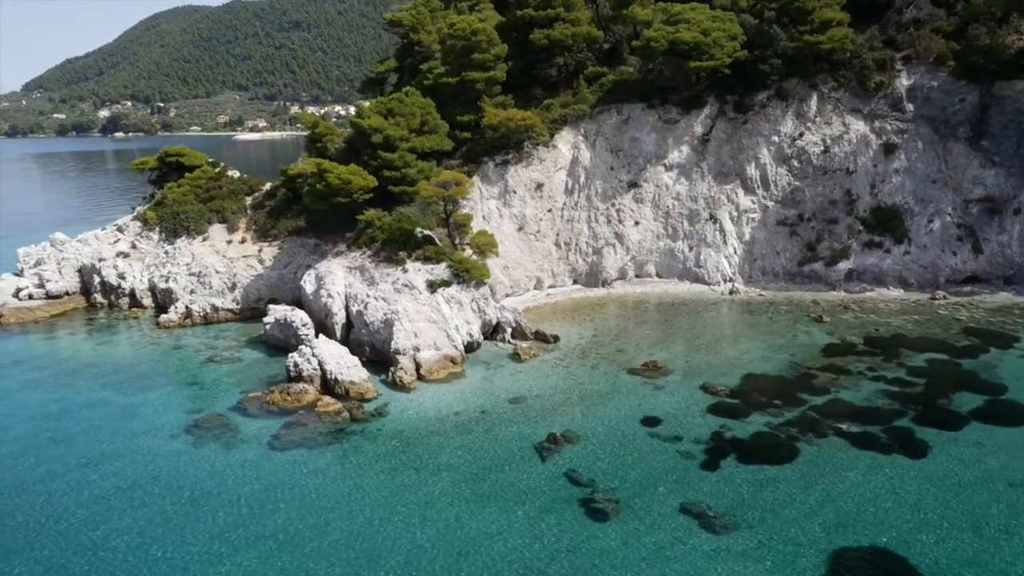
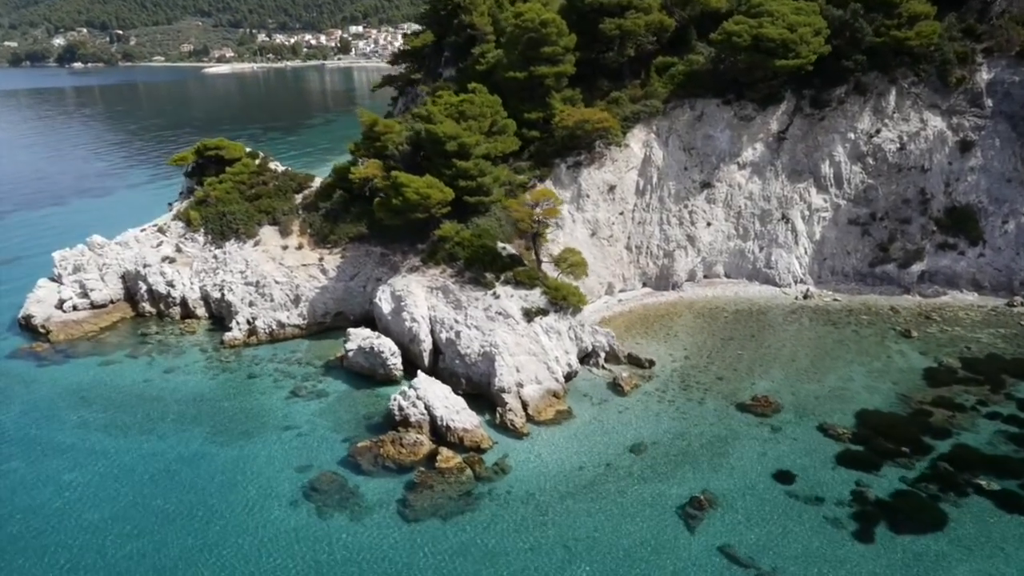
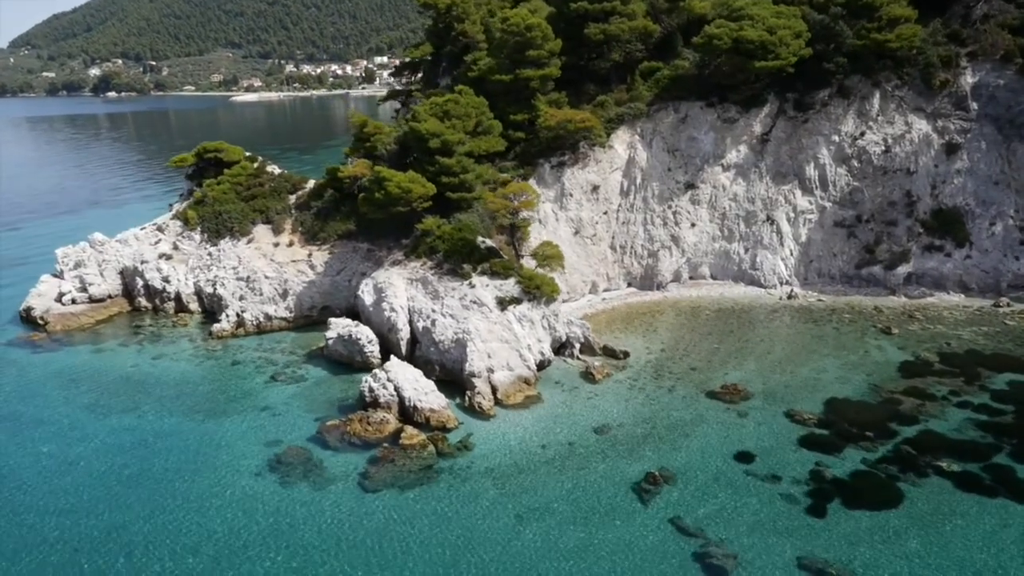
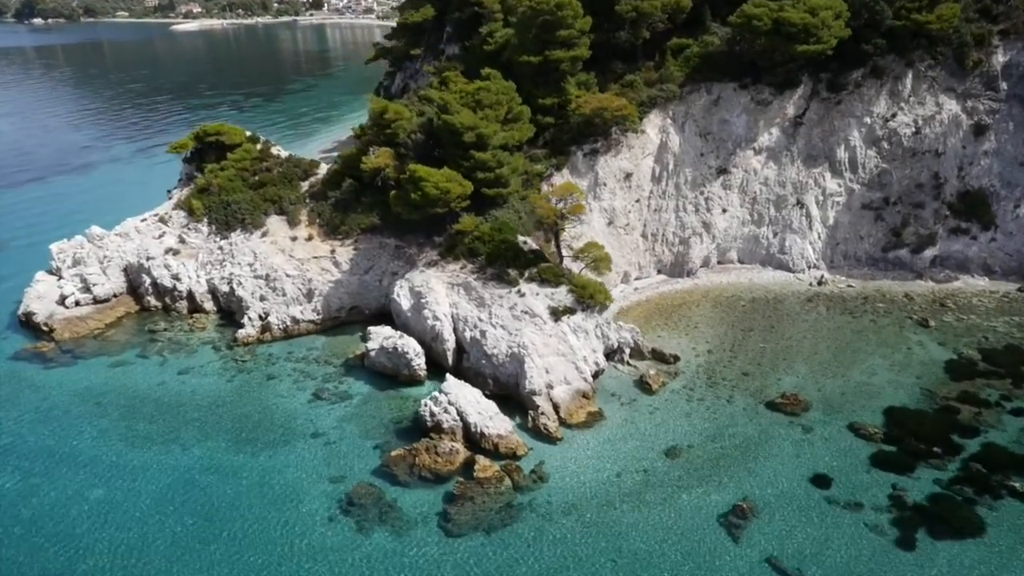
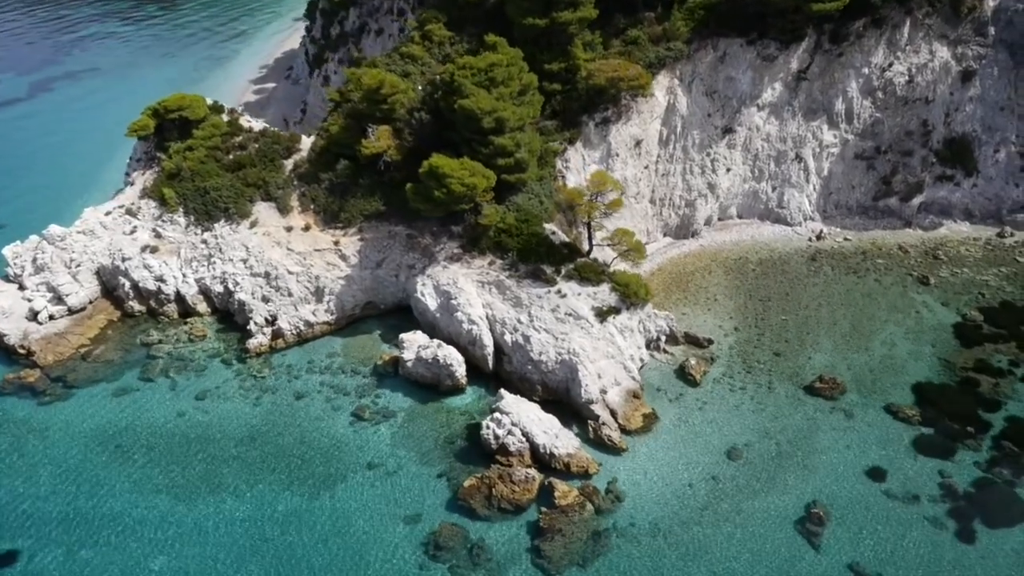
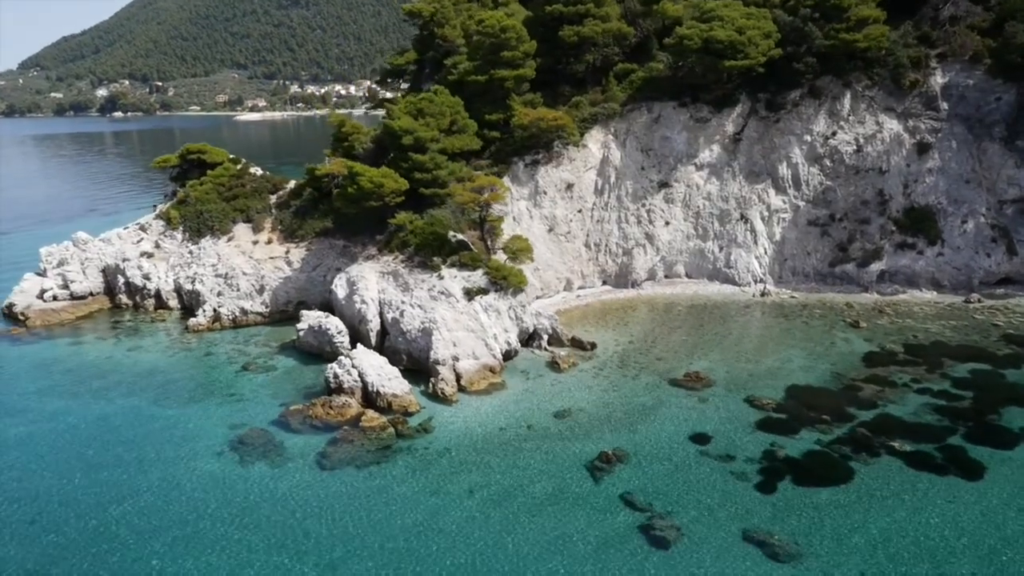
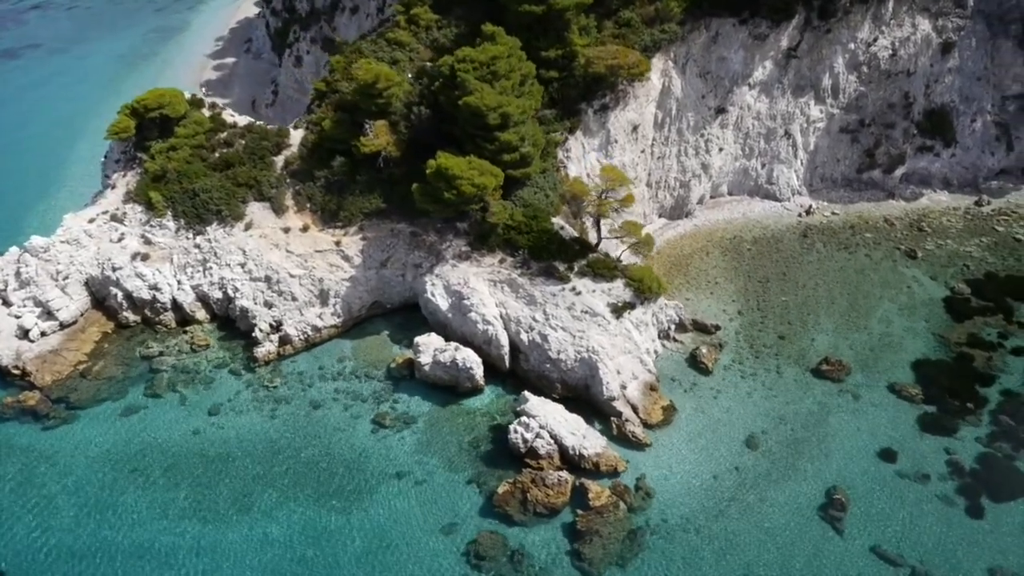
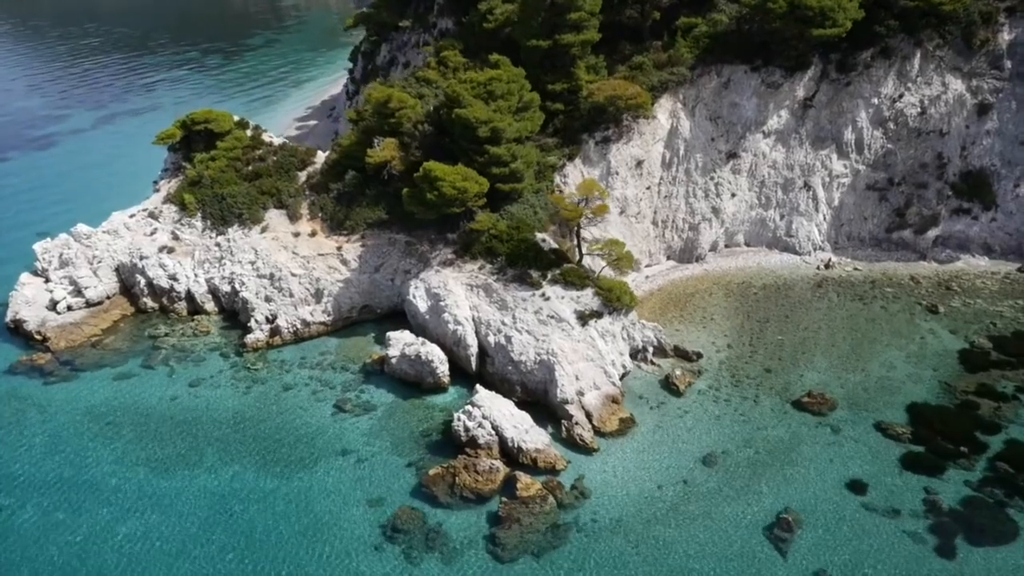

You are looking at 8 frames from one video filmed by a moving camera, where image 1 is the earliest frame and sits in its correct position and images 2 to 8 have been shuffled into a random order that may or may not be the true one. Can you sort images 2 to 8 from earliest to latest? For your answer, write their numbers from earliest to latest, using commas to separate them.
6, 3, 2, 4, 8, 5, 7
